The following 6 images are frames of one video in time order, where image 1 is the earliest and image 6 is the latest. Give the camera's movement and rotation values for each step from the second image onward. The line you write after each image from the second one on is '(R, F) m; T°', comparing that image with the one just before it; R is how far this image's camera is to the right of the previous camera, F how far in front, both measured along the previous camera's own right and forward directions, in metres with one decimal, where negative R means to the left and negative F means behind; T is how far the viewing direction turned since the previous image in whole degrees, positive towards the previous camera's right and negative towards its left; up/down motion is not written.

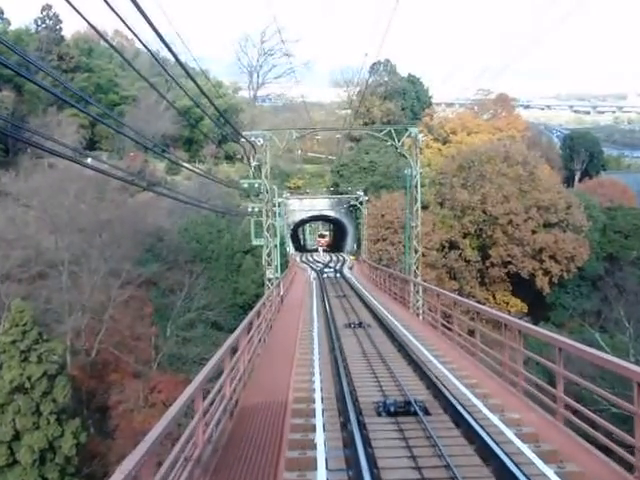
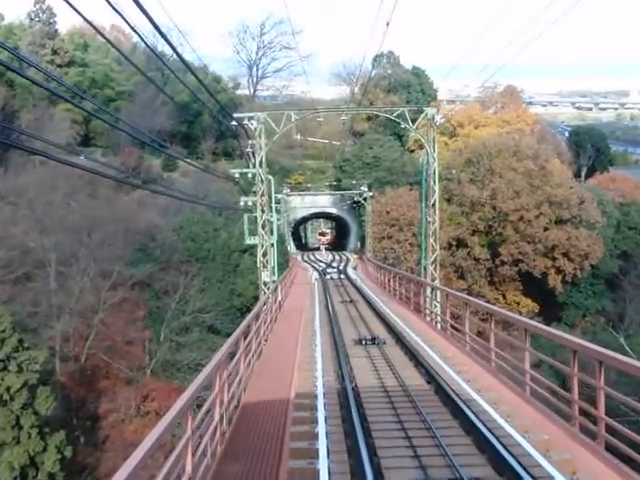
(0.0, +1.6) m; 0°
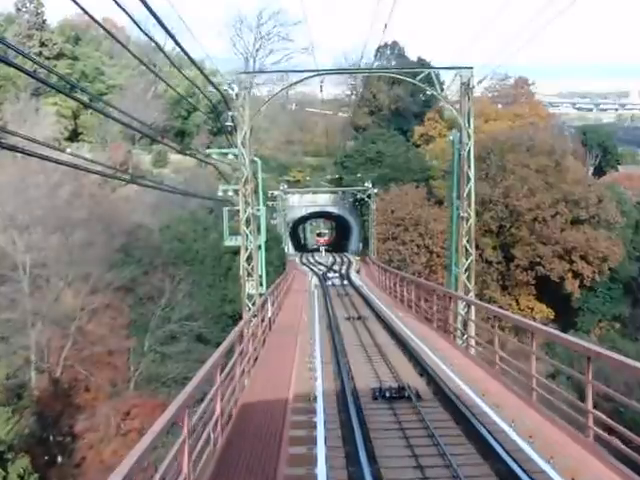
(0.0, +2.5) m; 0°
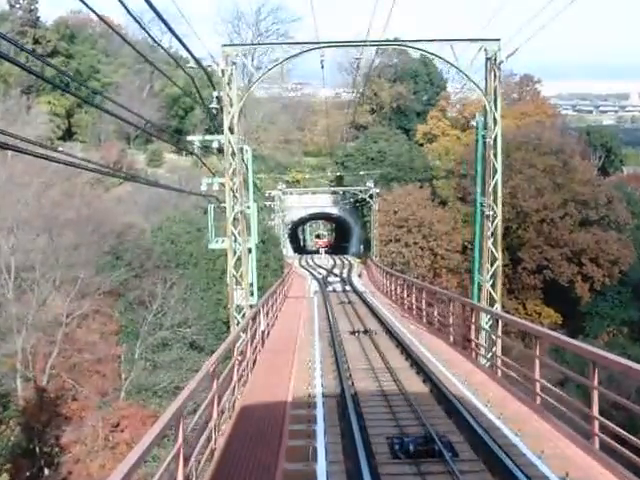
(0.0, +1.2) m; 0°
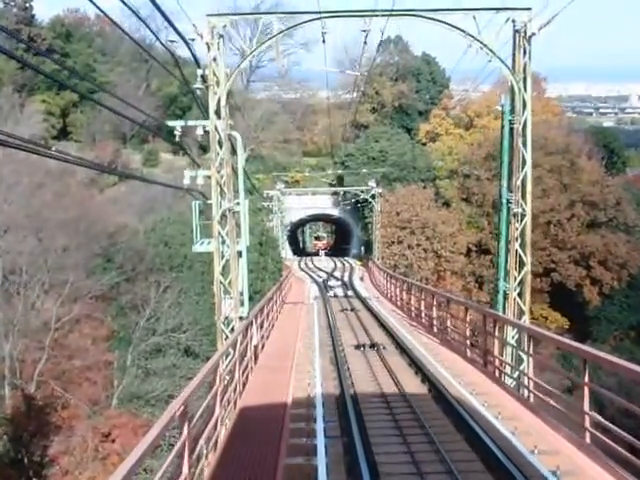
(0.0, +1.0) m; 0°
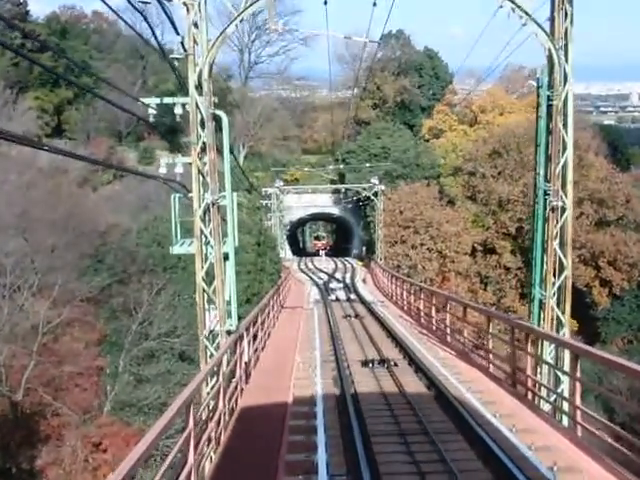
(0.0, +1.0) m; 0°
